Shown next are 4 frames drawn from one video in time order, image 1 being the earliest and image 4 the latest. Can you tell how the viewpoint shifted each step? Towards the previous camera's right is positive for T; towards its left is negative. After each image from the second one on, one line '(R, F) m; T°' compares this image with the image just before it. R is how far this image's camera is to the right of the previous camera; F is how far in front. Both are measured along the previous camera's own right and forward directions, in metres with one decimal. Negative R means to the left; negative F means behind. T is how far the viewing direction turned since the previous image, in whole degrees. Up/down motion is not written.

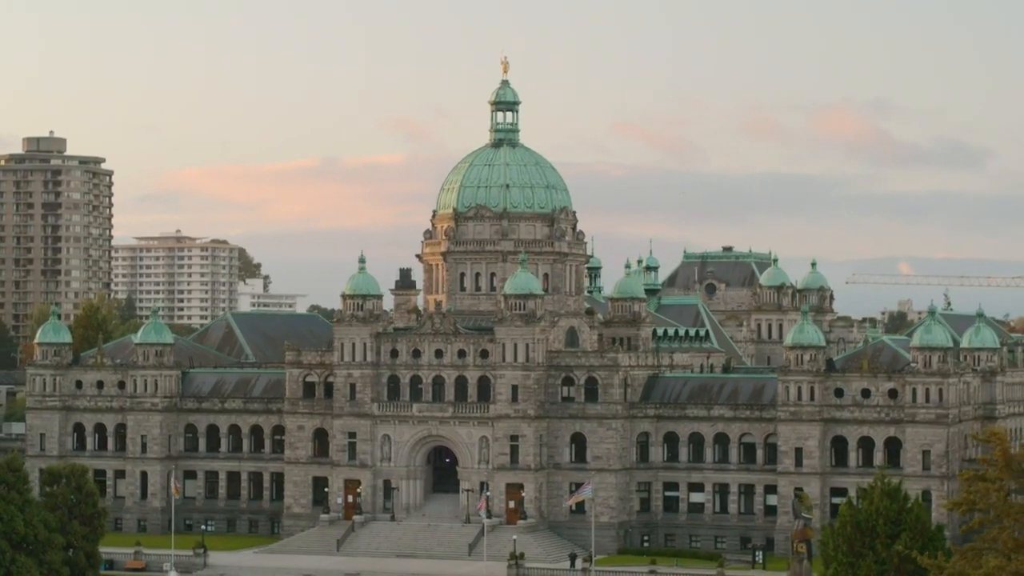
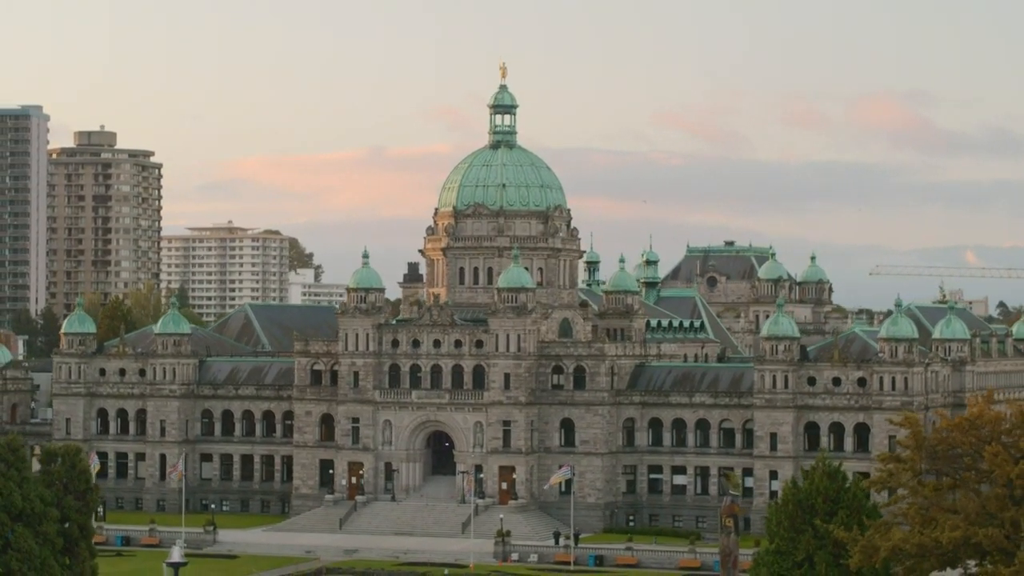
(+4.2, -9.0) m; -1°
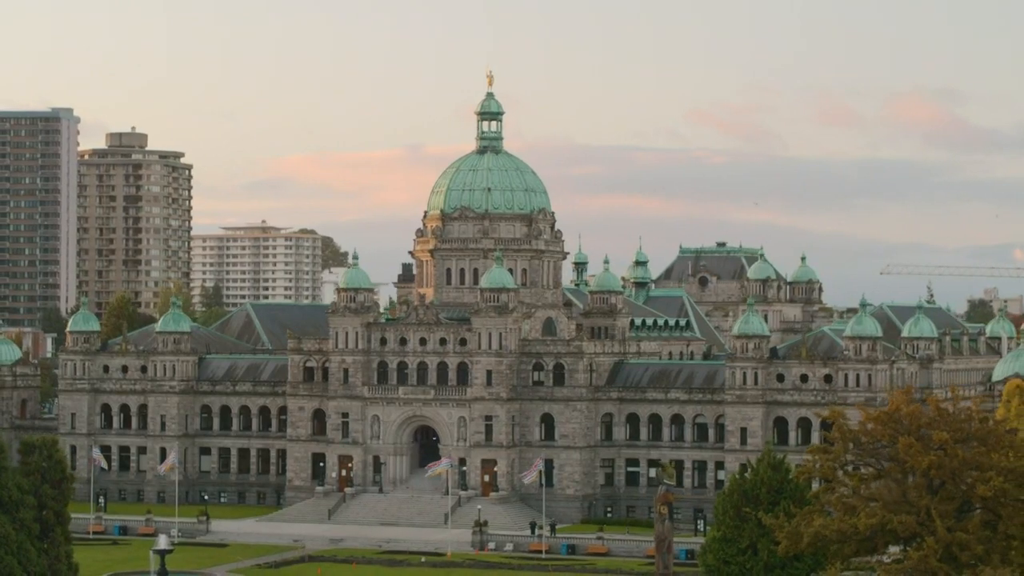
(+4.0, -6.4) m; -1°
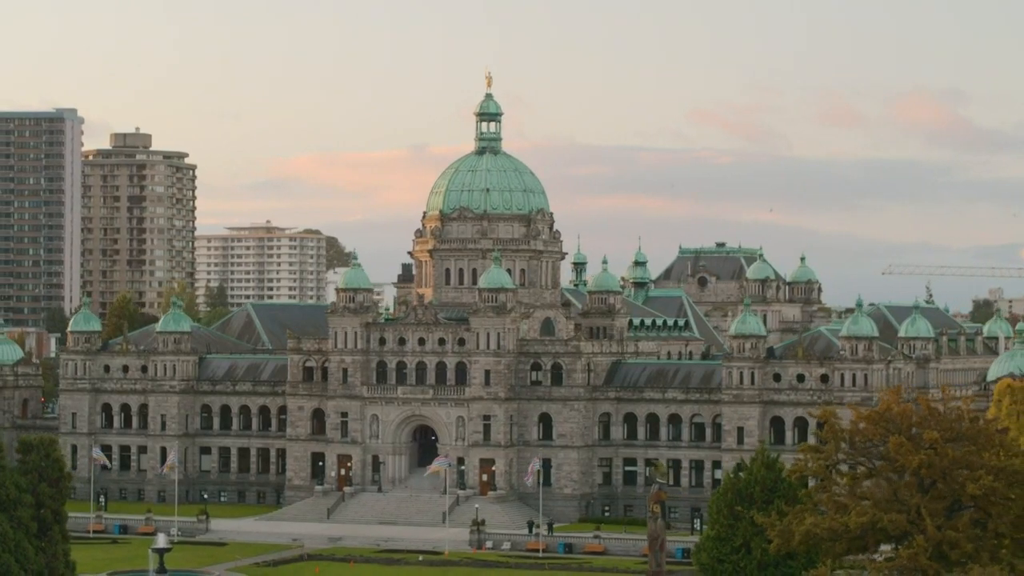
(+0.5, -0.8) m; 0°
